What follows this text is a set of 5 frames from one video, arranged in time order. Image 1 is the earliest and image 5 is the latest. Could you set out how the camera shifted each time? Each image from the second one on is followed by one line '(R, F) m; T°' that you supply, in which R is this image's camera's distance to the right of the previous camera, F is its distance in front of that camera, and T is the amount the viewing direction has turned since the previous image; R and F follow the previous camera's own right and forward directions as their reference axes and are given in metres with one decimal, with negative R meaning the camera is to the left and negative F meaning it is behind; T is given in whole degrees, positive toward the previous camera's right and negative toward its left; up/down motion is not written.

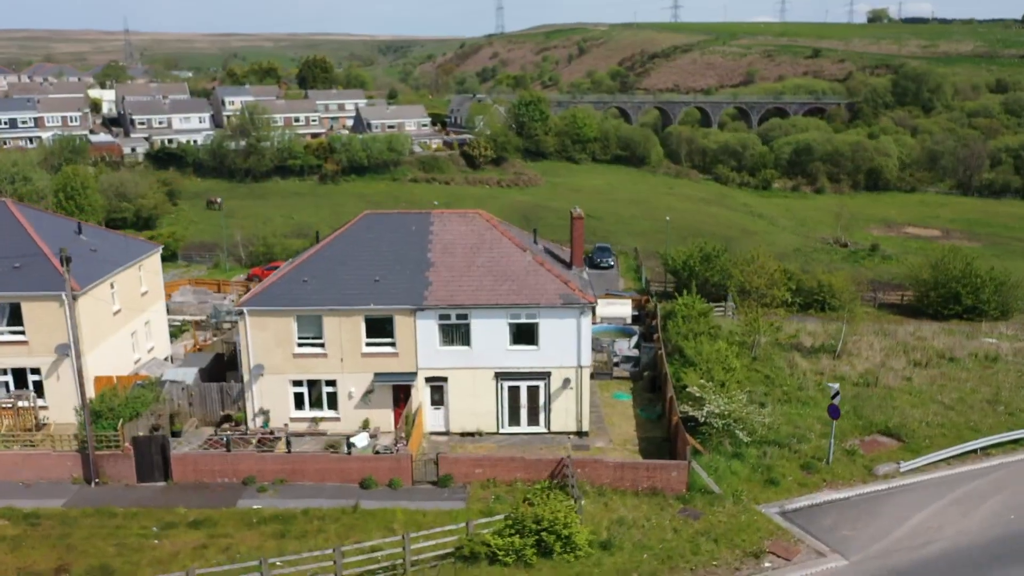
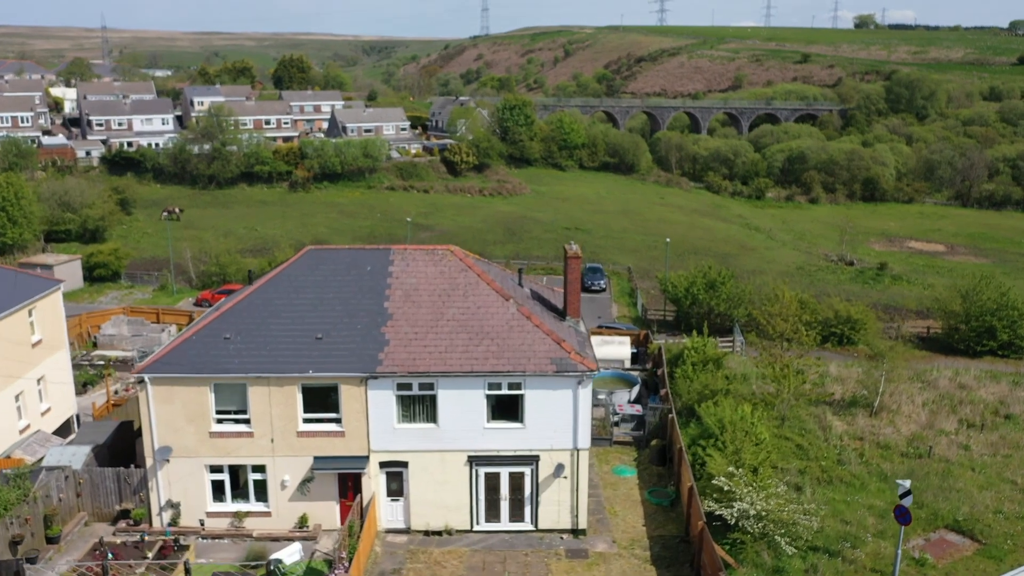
(+0.1, +5.4) m; +1°
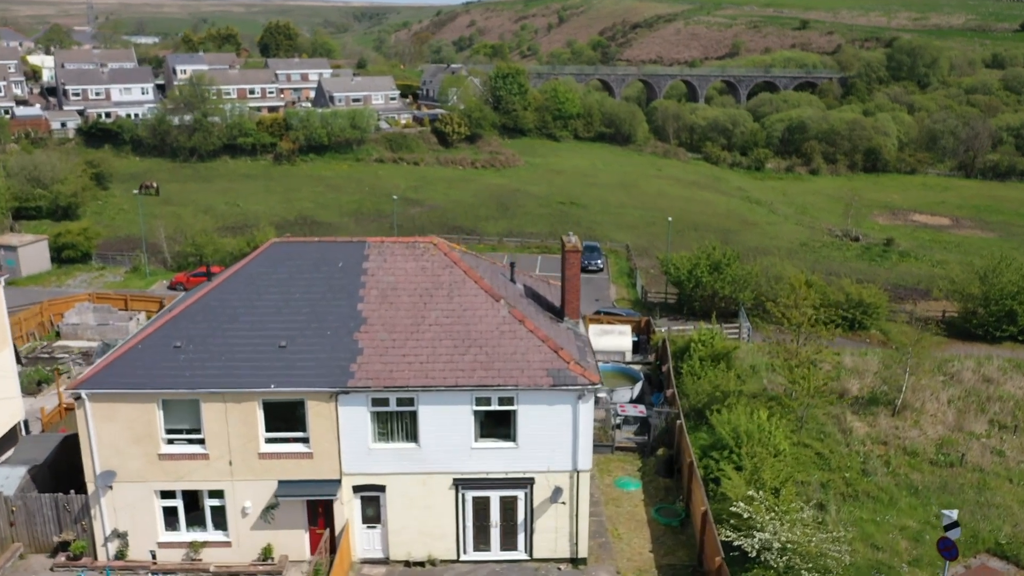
(+0.1, +2.5) m; 0°
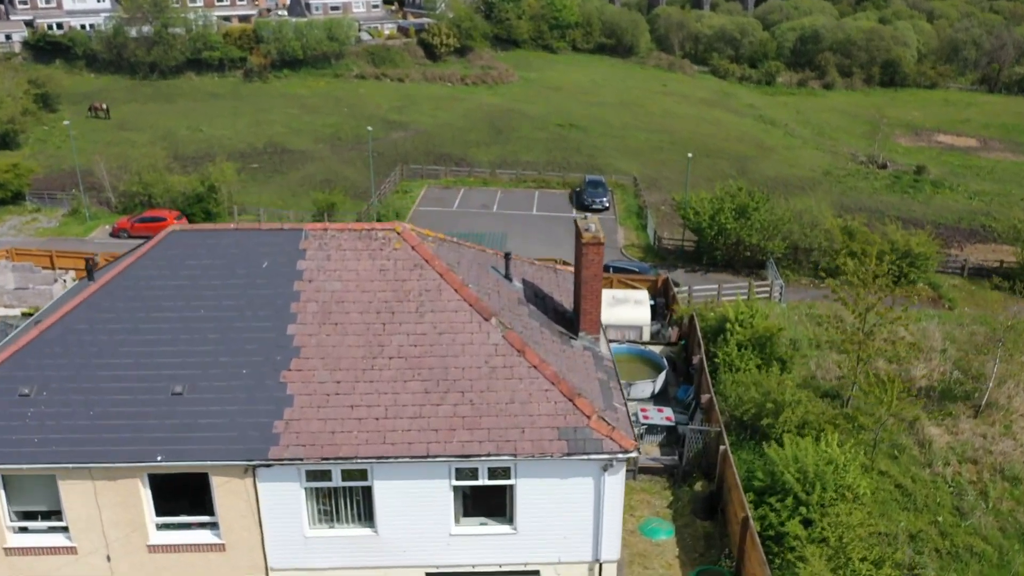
(0.0, +5.6) m; 0°
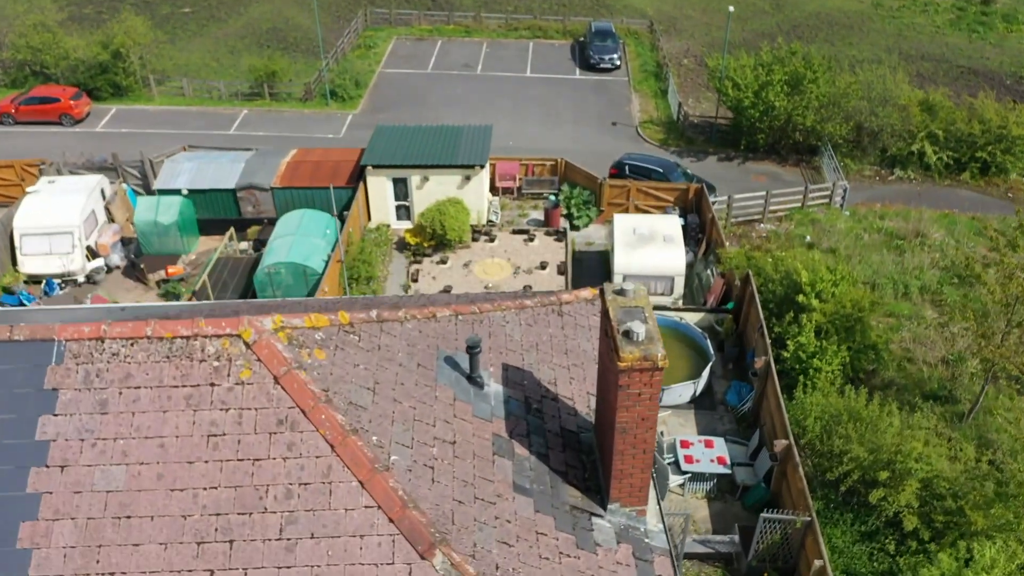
(+0.3, +7.3) m; 0°
